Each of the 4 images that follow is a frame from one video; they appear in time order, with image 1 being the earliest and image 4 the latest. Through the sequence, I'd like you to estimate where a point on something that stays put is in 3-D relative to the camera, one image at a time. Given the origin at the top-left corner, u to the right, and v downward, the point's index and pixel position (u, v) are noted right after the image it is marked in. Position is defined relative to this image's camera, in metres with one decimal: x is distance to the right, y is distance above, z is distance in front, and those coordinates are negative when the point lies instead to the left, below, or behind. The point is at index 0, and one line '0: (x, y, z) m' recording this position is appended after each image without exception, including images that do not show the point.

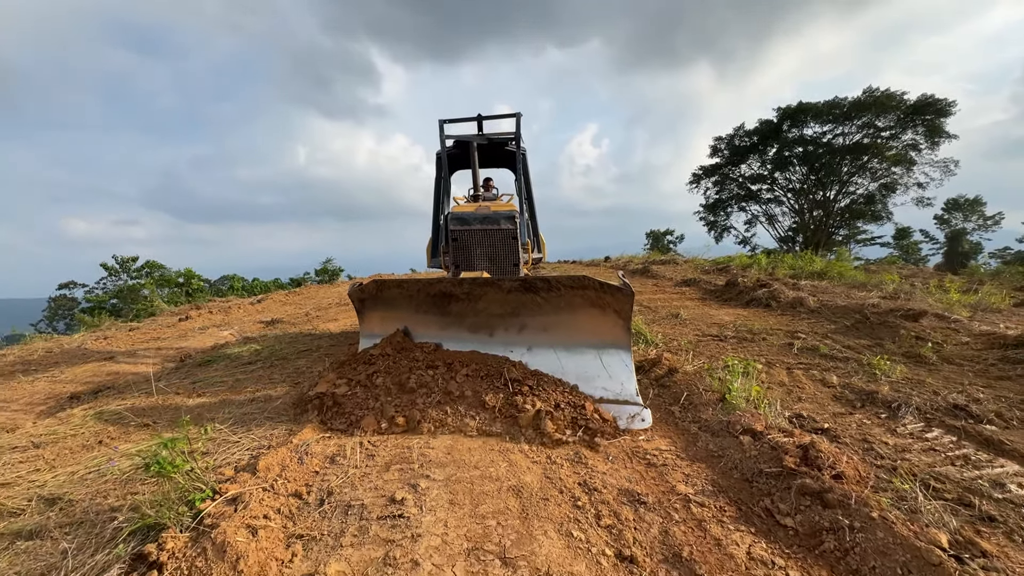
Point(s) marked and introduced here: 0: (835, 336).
0: (+3.4, -0.5, +5.0) m
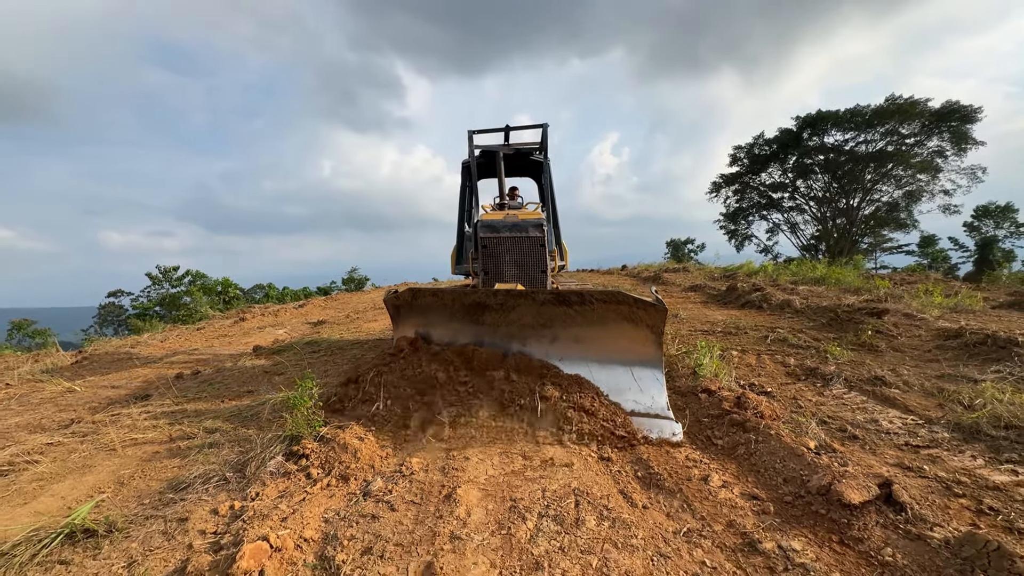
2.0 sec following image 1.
0: (+3.7, -0.5, +5.8) m
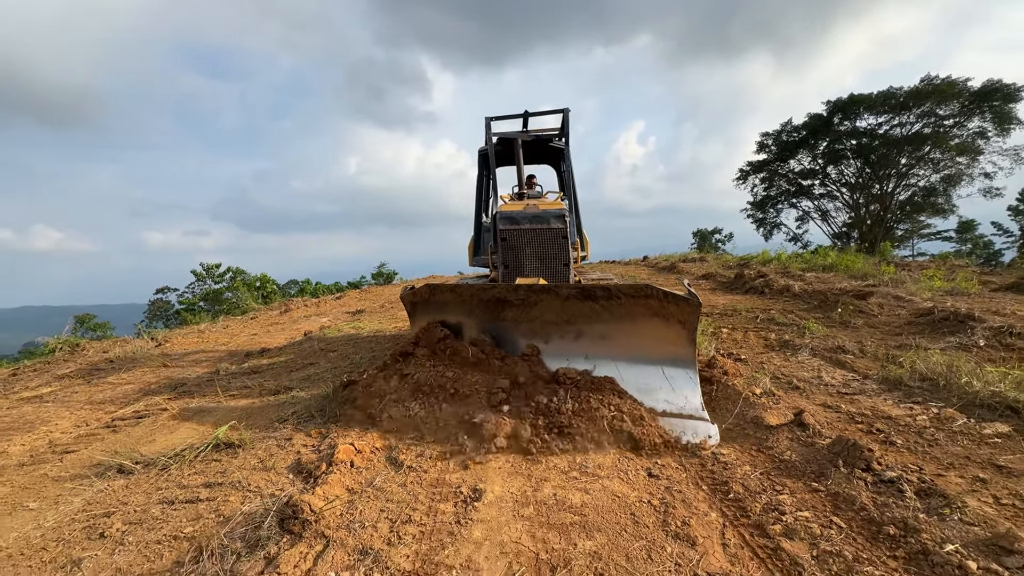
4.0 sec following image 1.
0: (+3.9, -0.3, +6.5) m
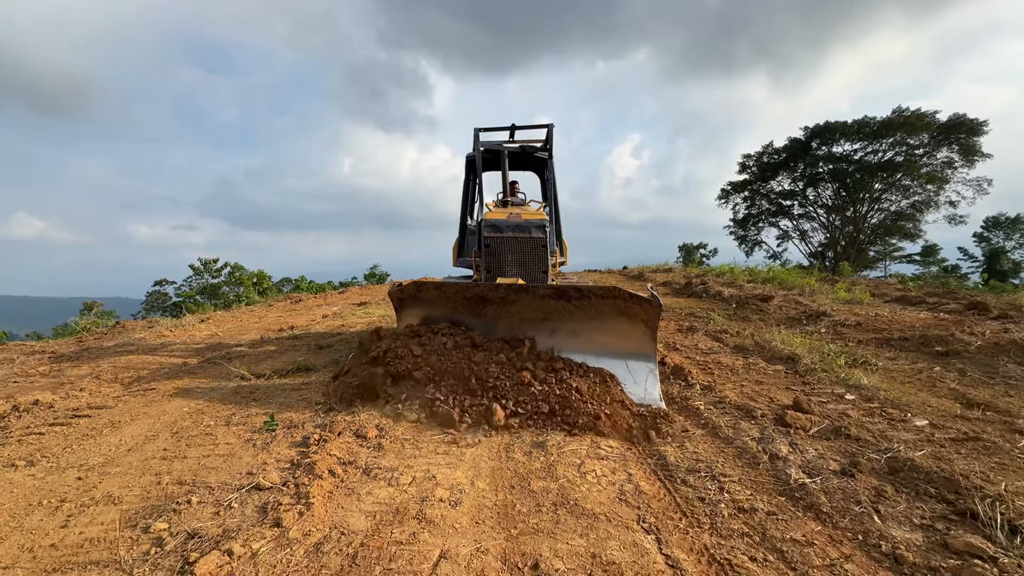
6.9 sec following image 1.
0: (+3.6, -0.4, +8.3) m
